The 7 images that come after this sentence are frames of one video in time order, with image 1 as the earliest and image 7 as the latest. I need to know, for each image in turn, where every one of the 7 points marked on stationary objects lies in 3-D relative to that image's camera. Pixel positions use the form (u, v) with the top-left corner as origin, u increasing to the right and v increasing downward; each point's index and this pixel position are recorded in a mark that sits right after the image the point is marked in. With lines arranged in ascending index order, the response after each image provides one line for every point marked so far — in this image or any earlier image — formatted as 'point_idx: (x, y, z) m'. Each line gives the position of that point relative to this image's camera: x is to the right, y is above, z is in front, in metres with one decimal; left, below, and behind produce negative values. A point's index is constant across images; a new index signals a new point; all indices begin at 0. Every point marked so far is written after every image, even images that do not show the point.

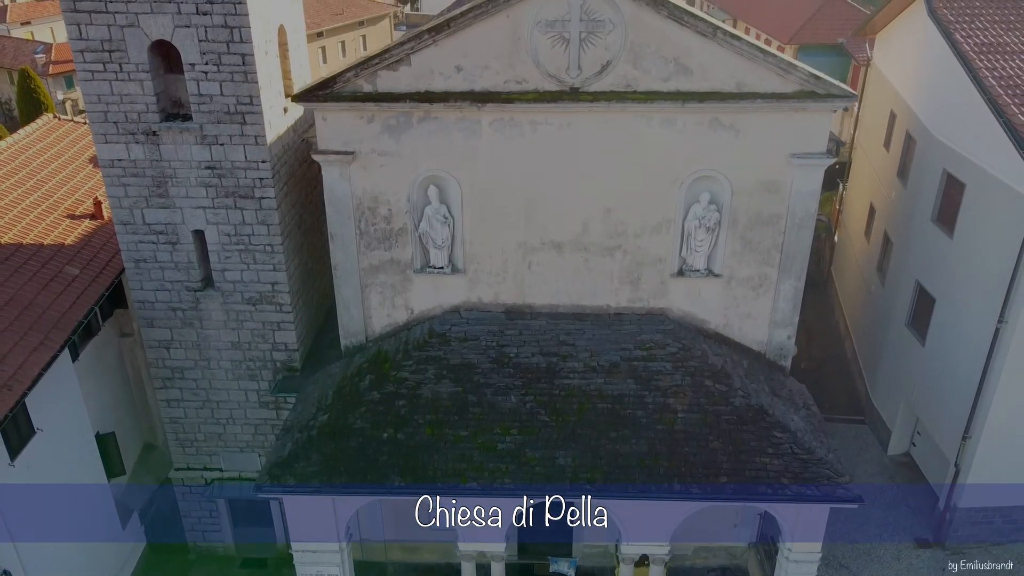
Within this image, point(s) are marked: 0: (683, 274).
0: (+2.5, +0.2, +11.6) m
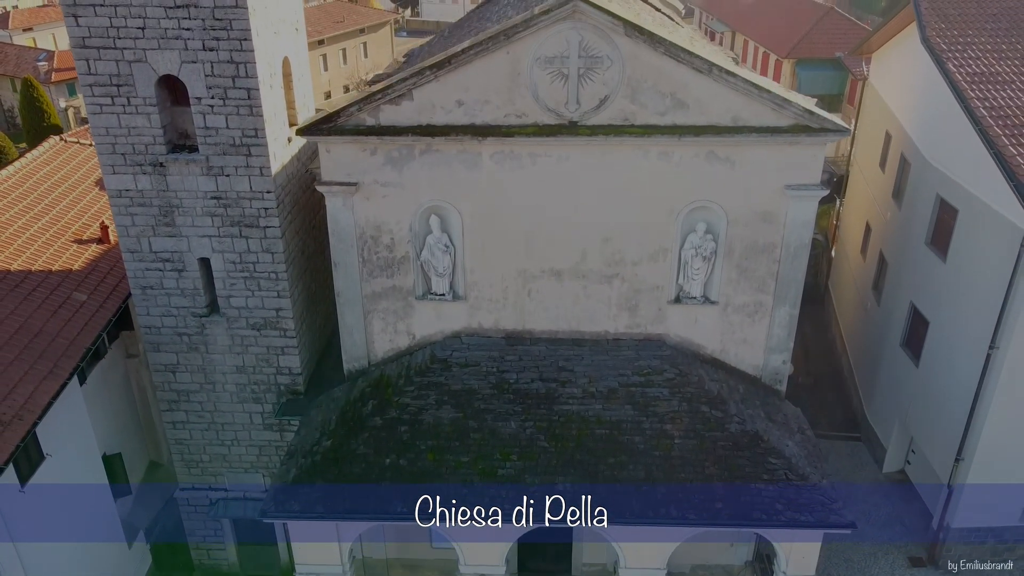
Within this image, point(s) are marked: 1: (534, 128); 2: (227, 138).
0: (+2.5, -0.2, +11.9) m
1: (+0.3, +2.1, +10.6) m
2: (-3.9, +2.0, +11.0) m
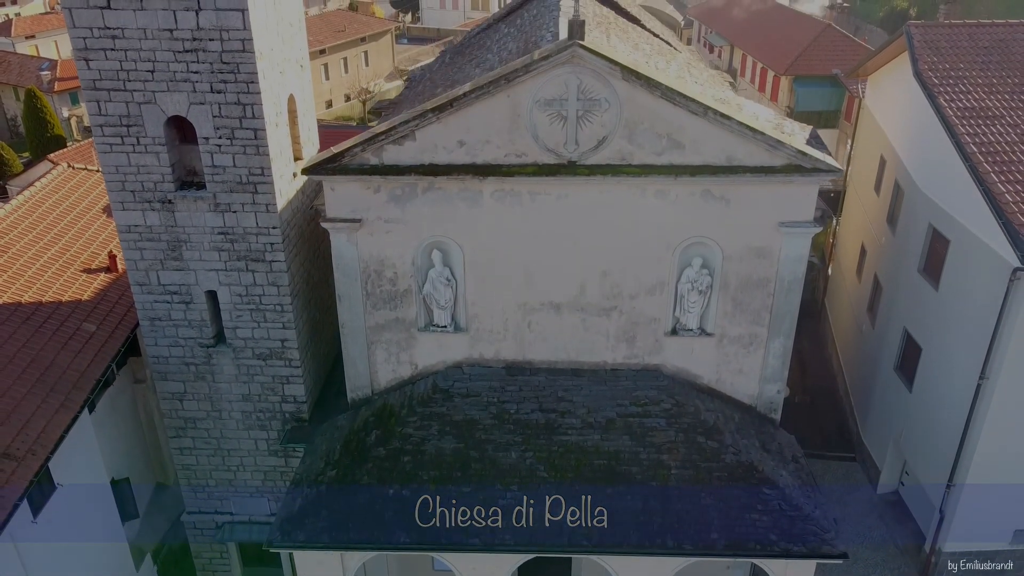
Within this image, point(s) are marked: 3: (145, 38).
0: (+2.5, -0.7, +12.1) m
1: (+0.3, +1.6, +10.9) m
2: (-3.9, +1.6, +11.3) m
3: (-4.7, +3.2, +10.4) m
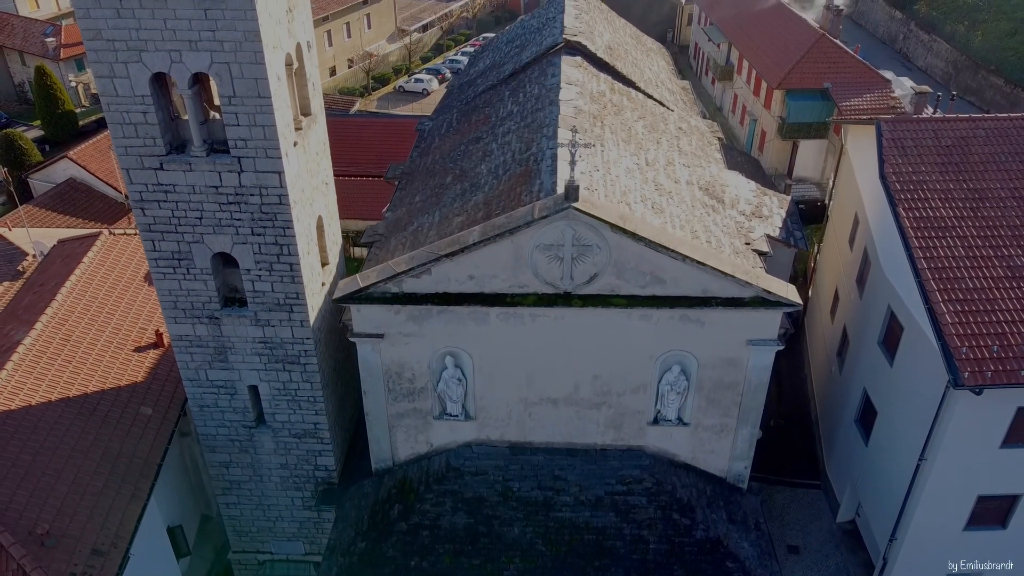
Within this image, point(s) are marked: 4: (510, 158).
0: (+2.5, -2.3, +14.0) m
1: (+0.3, -0.2, +12.5) m
2: (-3.8, -0.2, +12.9) m
3: (-4.7, +1.4, +11.9) m
4: (0.0, +2.4, +14.8) m
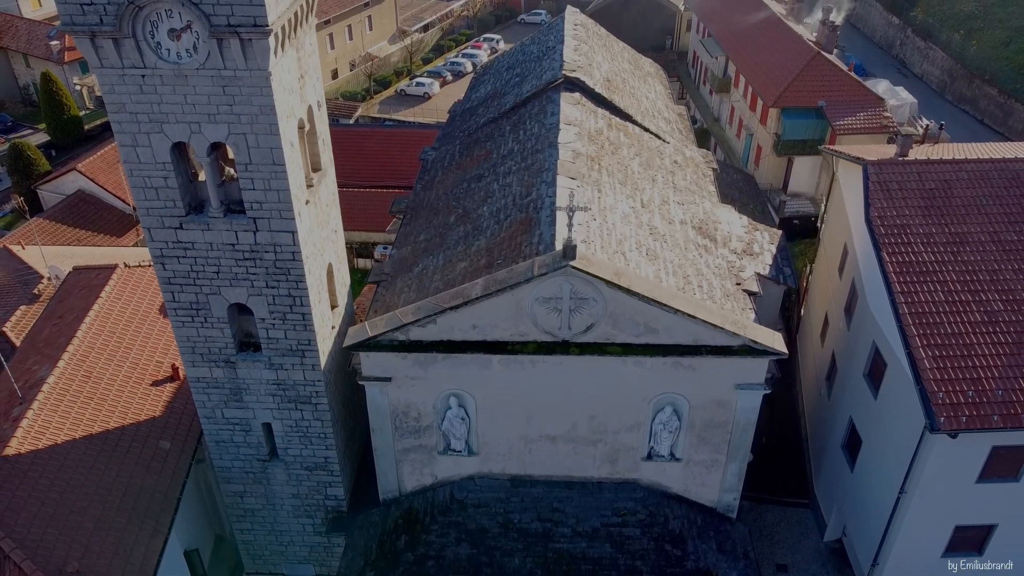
0: (+2.5, -3.1, +14.7) m
1: (+0.4, -0.9, +13.2) m
2: (-3.8, -0.9, +13.6) m
3: (-4.7, +0.6, +12.6) m
4: (0.0, +1.6, +15.5) m
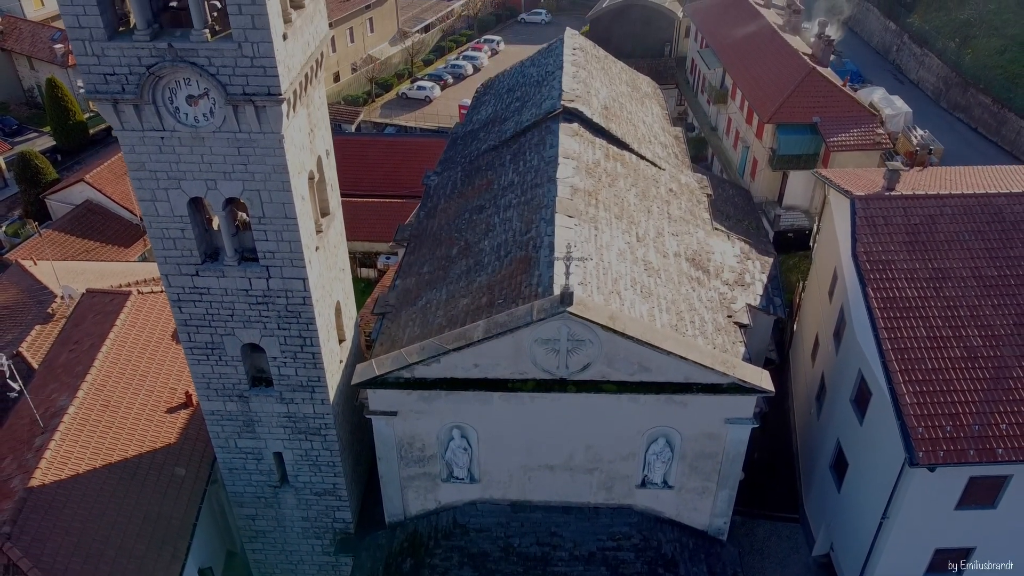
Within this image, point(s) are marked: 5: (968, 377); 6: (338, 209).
0: (+2.5, -3.7, +15.4) m
1: (+0.4, -1.6, +13.9) m
2: (-3.8, -1.6, +14.3) m
3: (-4.7, -0.1, +13.2) m
4: (0.0, +1.0, +16.1) m
5: (+8.2, -1.6, +14.5) m
6: (-3.1, +1.4, +14.5) m
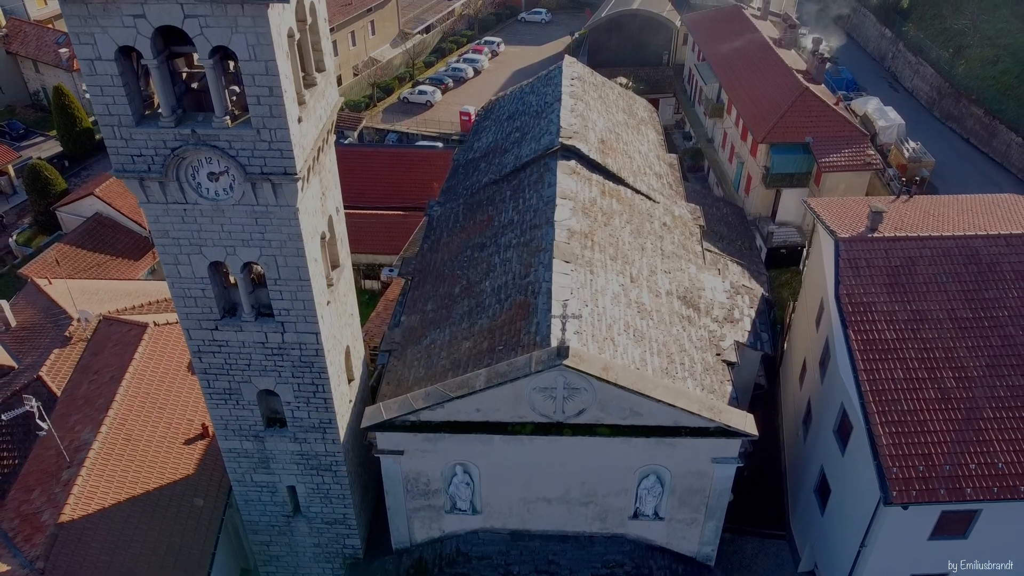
0: (+2.5, -4.6, +16.3) m
1: (+0.4, -2.5, +14.8) m
2: (-3.8, -2.5, +15.2) m
3: (-4.7, -1.0, +14.1) m
4: (0.0, +0.1, +16.9) m
5: (+8.2, -2.5, +15.4) m
6: (-3.1, +0.5, +15.3) m
